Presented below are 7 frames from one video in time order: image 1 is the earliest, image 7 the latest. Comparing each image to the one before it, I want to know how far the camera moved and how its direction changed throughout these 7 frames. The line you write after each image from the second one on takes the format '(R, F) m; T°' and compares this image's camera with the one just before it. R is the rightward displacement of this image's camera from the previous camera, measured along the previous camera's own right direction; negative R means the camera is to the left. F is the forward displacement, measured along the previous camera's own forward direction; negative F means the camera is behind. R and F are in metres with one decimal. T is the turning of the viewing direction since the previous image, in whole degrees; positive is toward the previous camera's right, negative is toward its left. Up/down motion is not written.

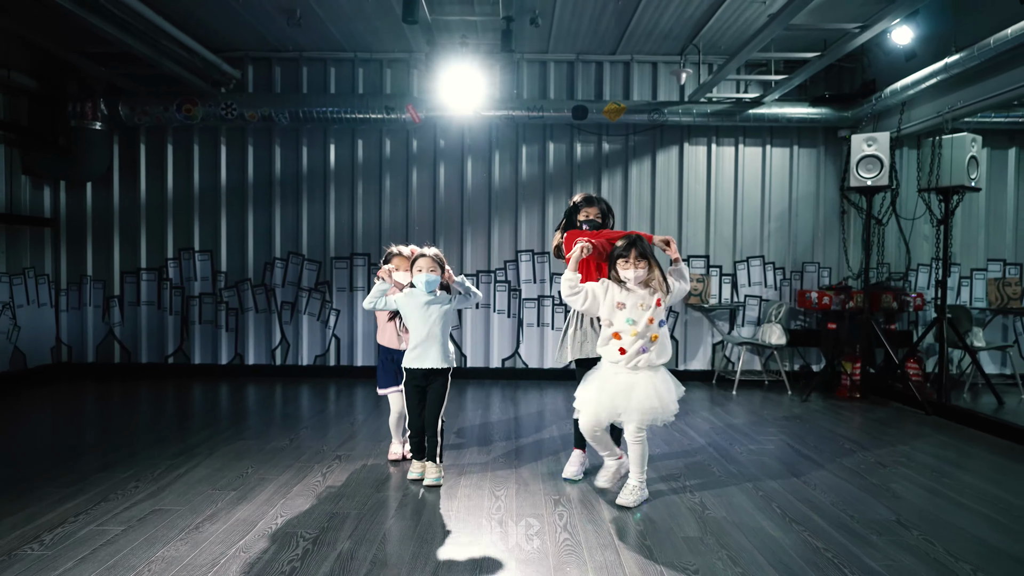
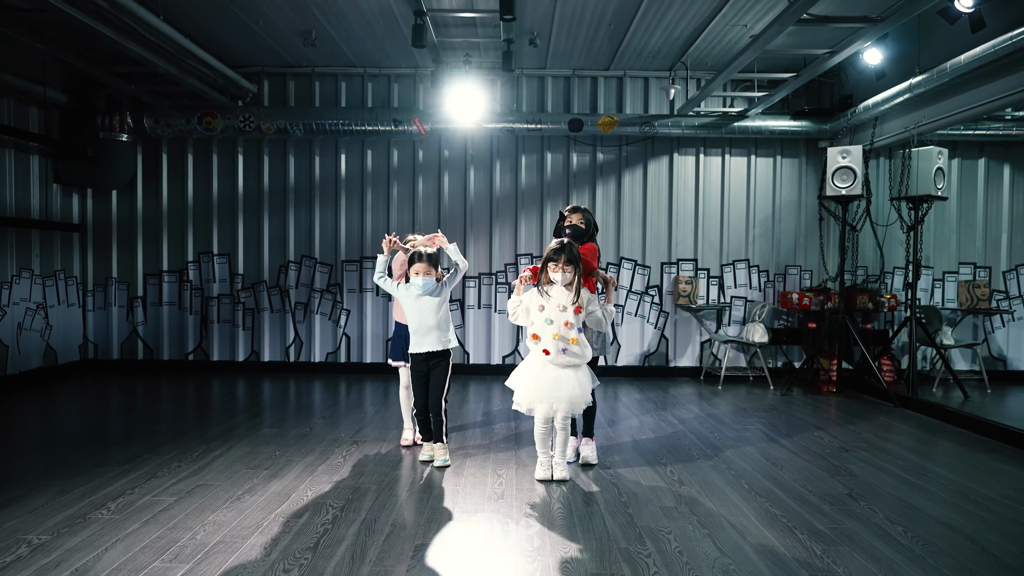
(0.0, -0.4) m; 0°
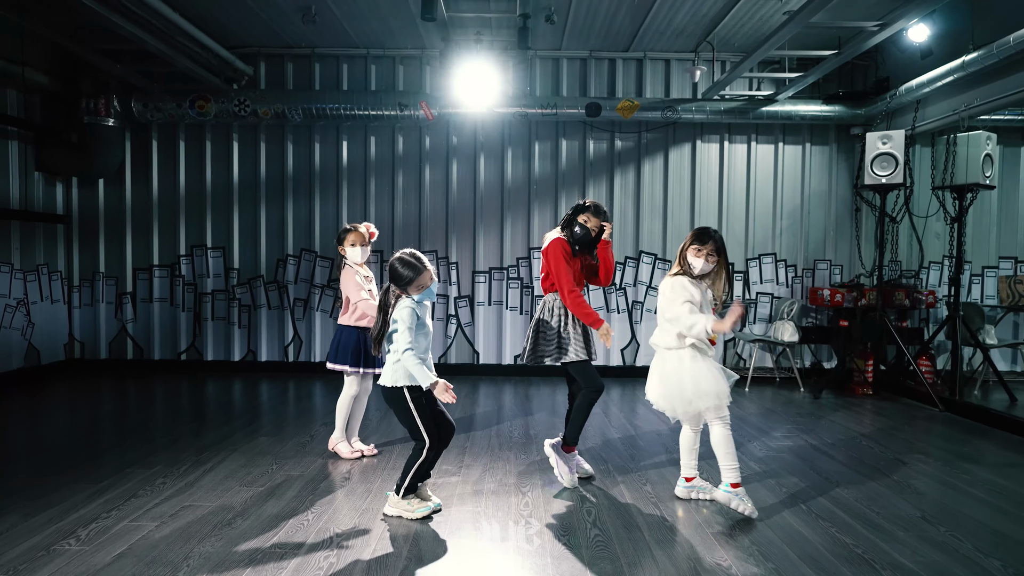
(-0.1, +0.4) m; 0°
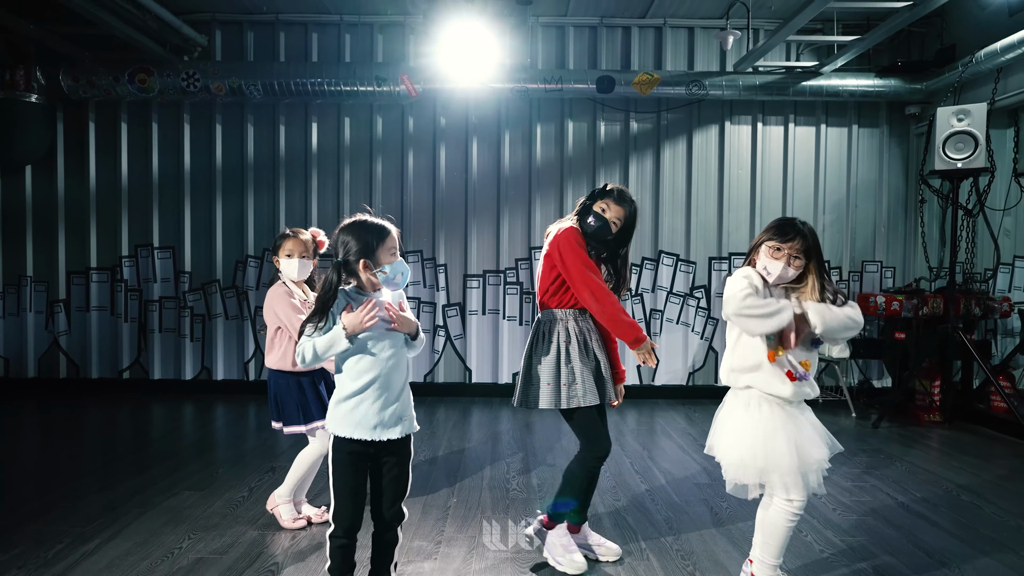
(0.0, +0.9) m; 0°
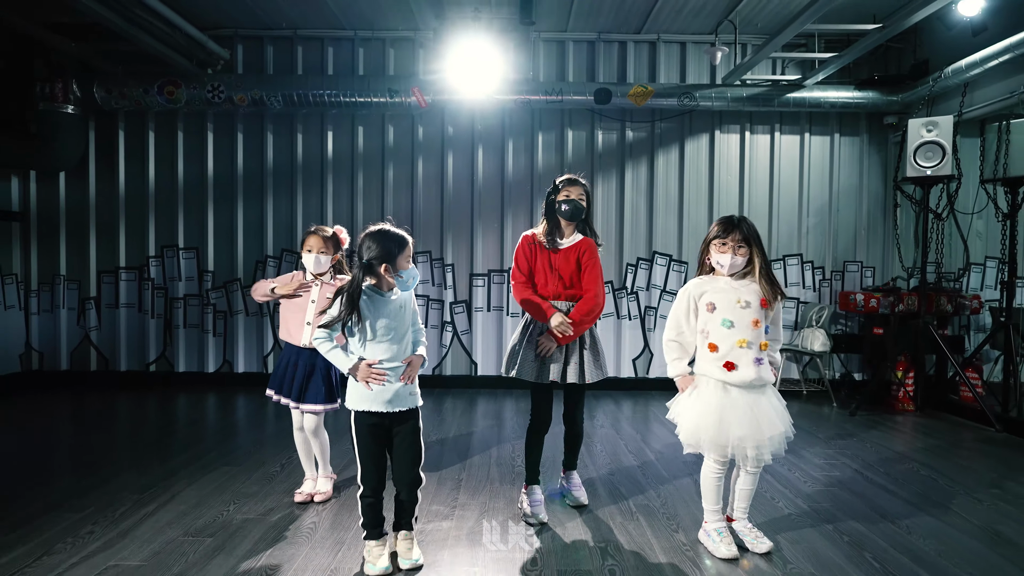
(0.0, -0.3) m; 0°
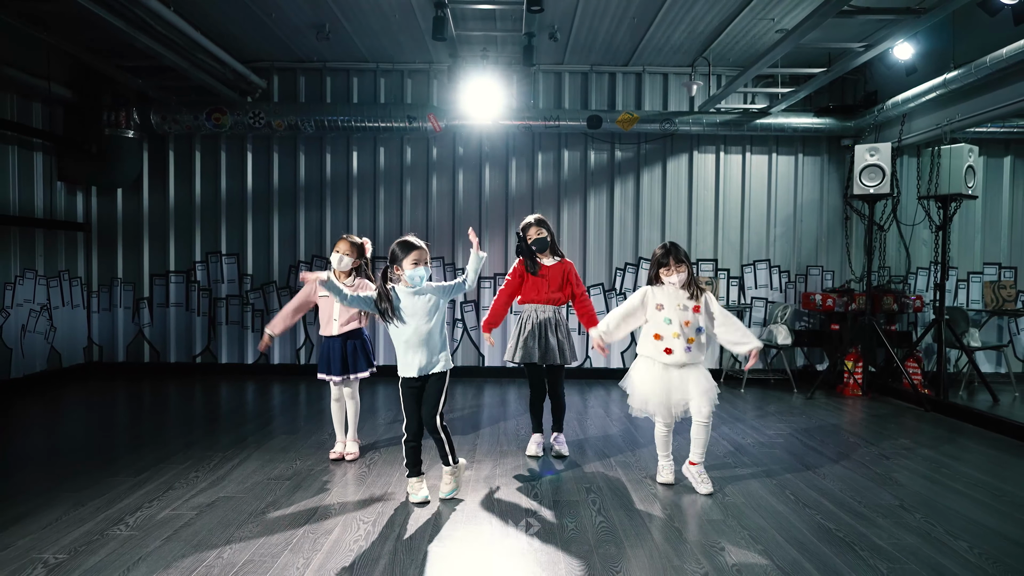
(0.0, -0.7) m; 0°
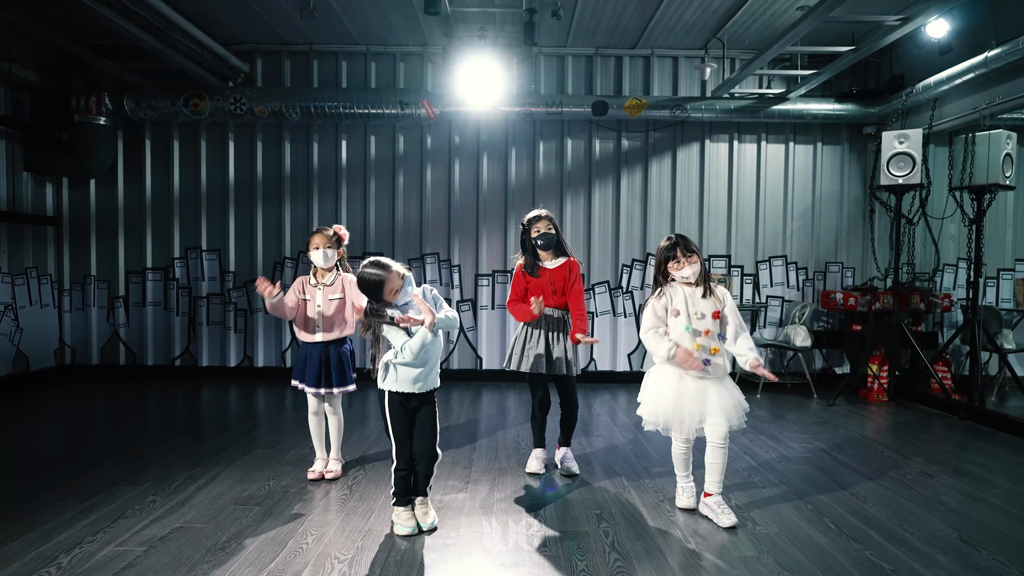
(0.0, +0.4) m; 0°
